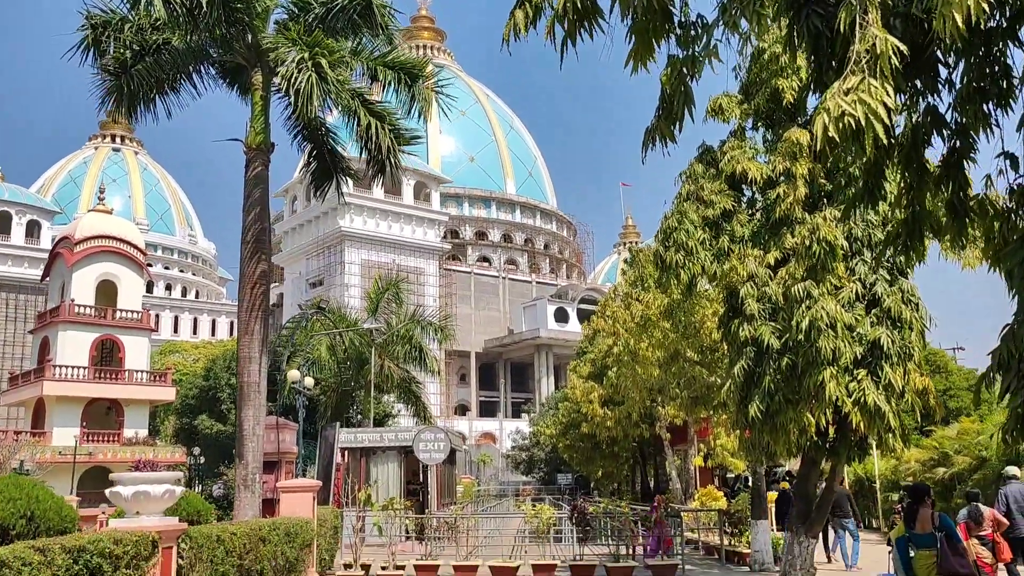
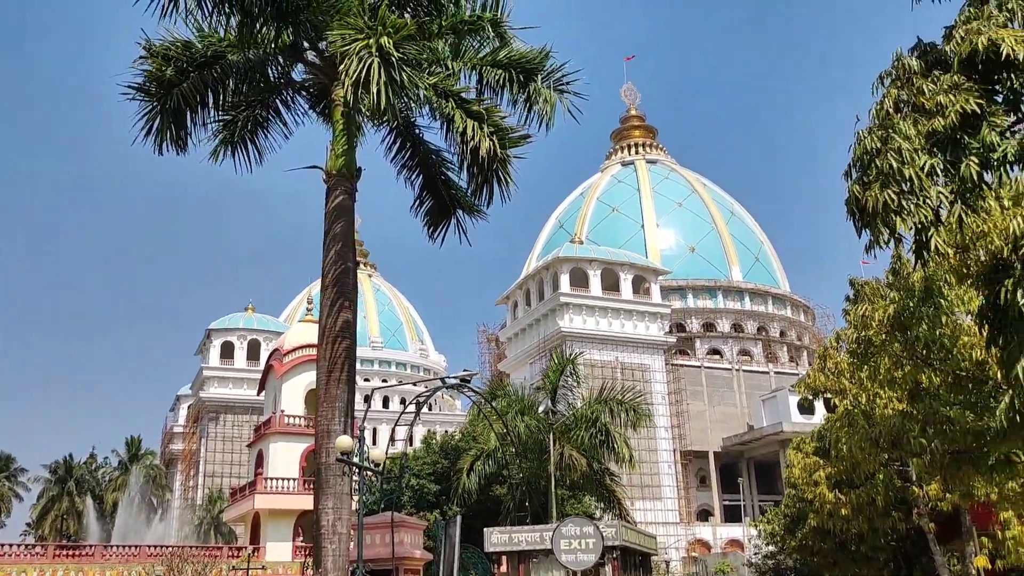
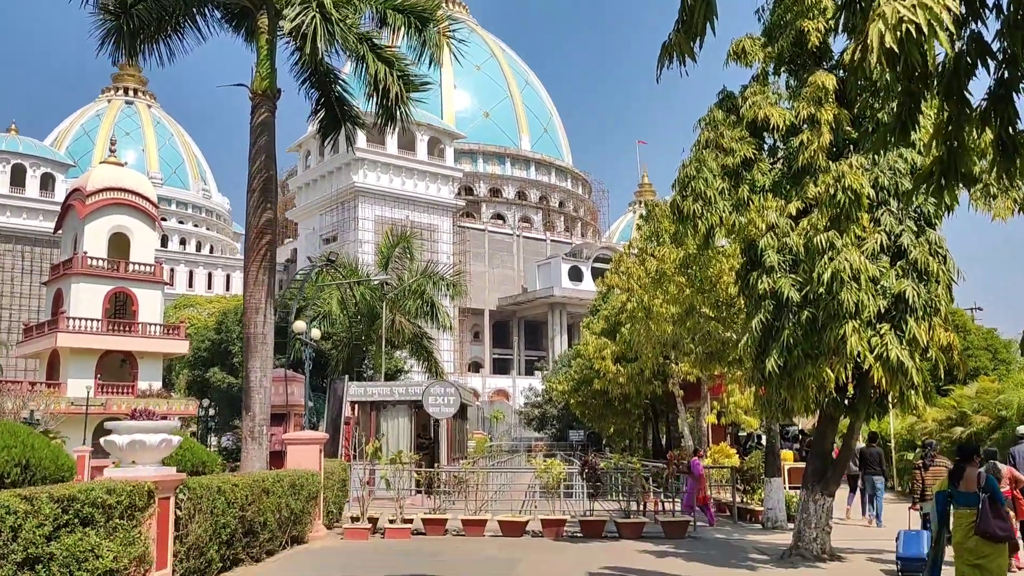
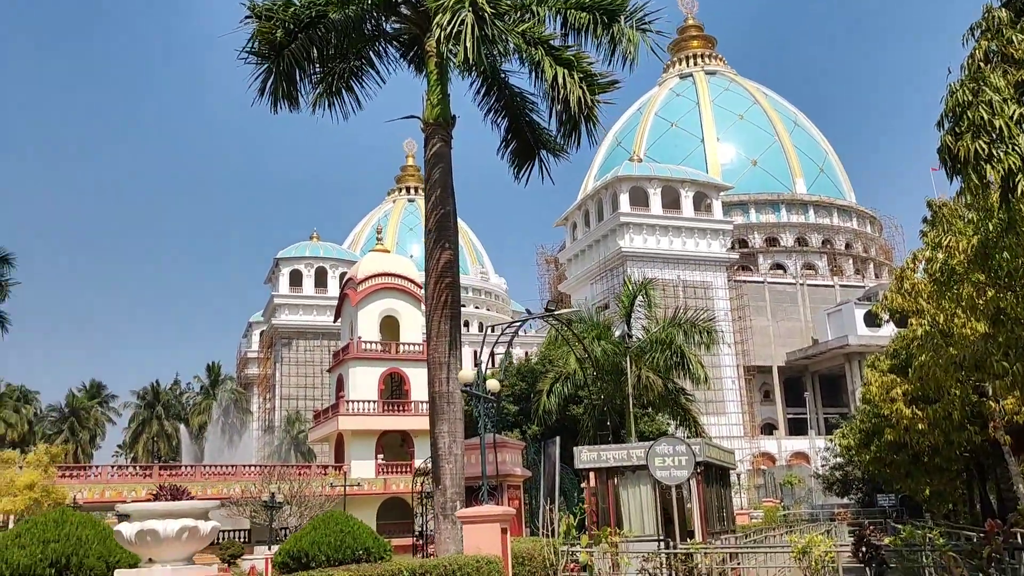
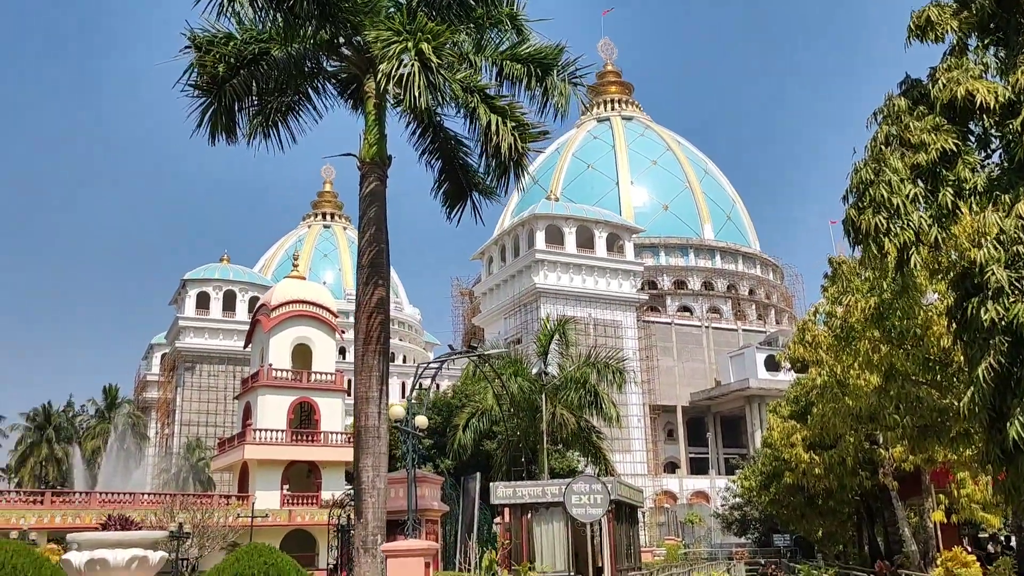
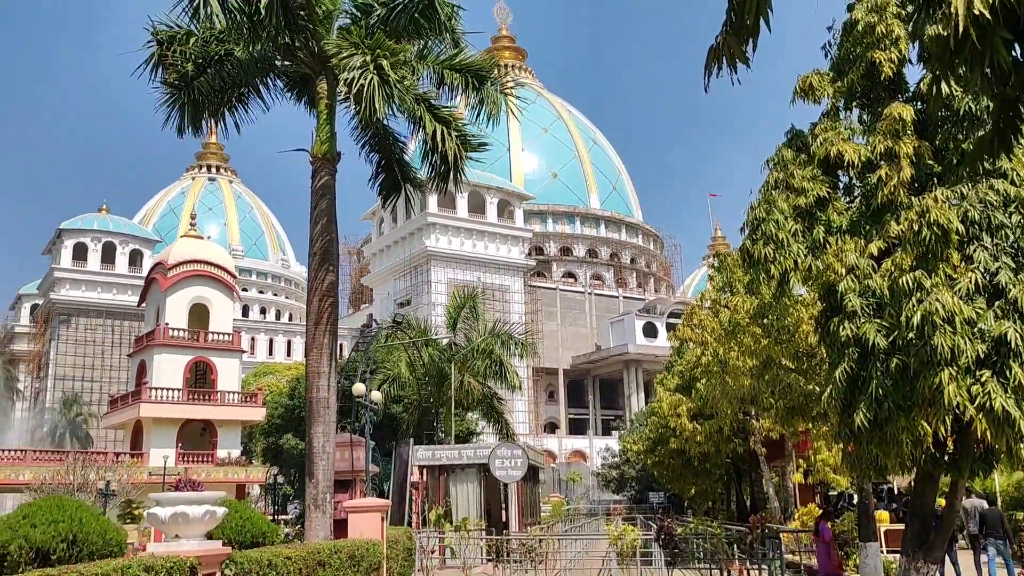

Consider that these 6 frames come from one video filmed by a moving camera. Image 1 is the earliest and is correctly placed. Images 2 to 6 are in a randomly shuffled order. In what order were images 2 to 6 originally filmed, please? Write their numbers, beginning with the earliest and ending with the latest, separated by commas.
3, 6, 5, 4, 2
